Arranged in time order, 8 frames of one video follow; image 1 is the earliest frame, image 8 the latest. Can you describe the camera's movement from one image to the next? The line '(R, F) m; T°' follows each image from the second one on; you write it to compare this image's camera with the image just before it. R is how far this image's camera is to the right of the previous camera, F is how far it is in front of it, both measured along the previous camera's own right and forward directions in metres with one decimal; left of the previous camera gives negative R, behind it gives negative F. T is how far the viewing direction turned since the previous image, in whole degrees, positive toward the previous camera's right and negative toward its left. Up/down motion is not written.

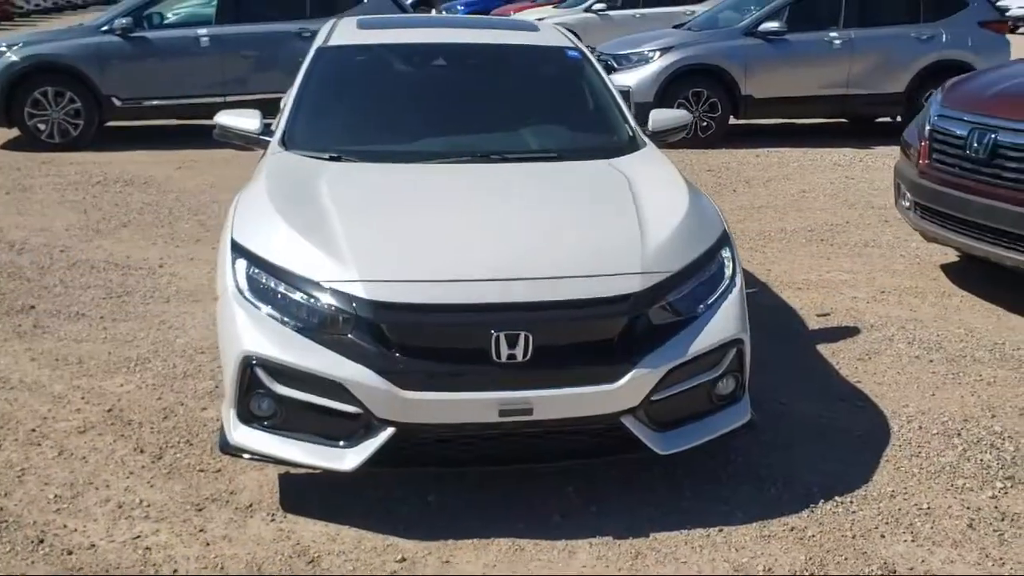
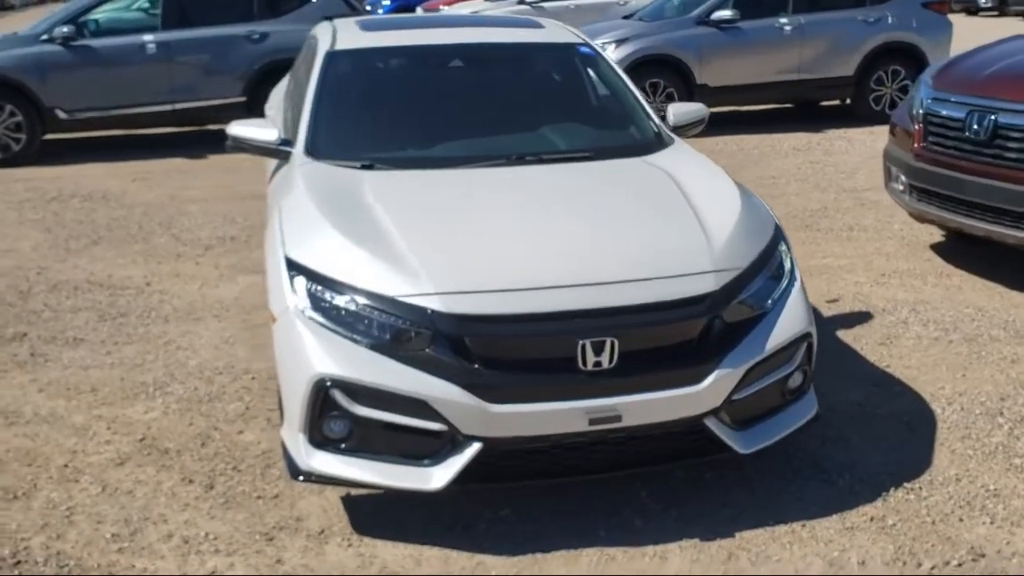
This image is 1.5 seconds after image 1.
(-0.5, +0.1) m; +4°
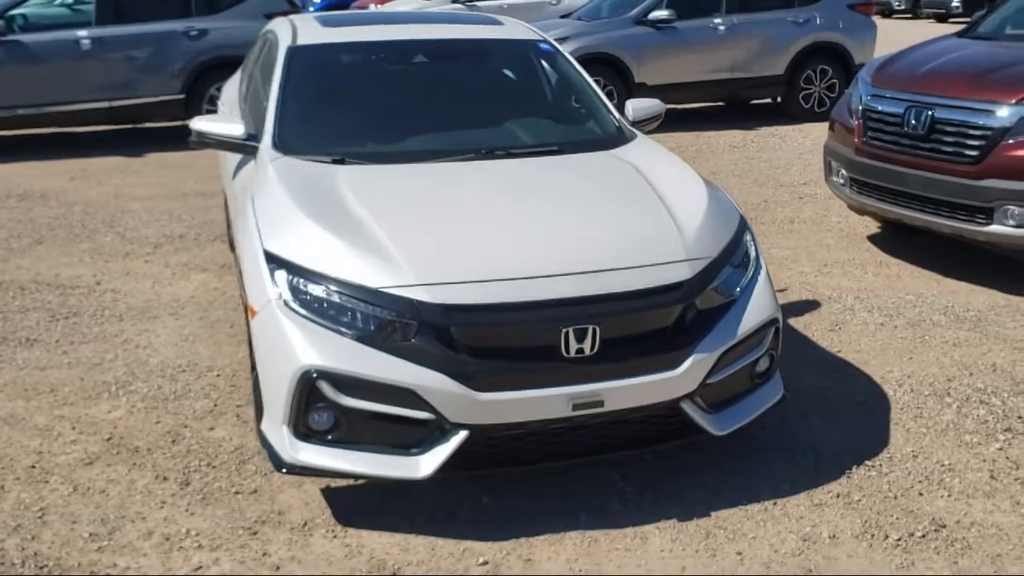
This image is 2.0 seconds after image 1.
(-0.2, -0.1) m; +4°
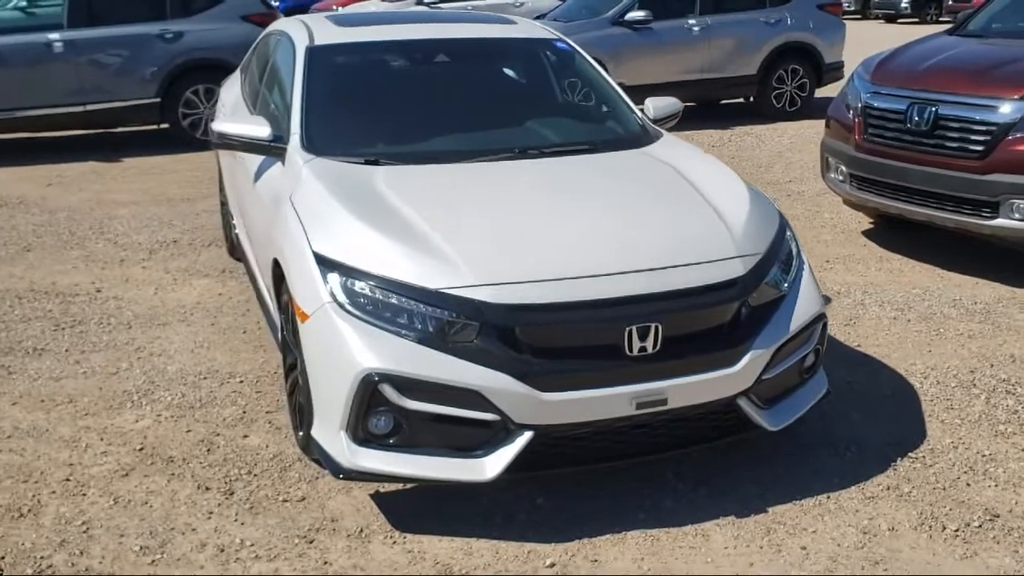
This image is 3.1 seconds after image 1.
(-0.4, 0.0) m; +3°
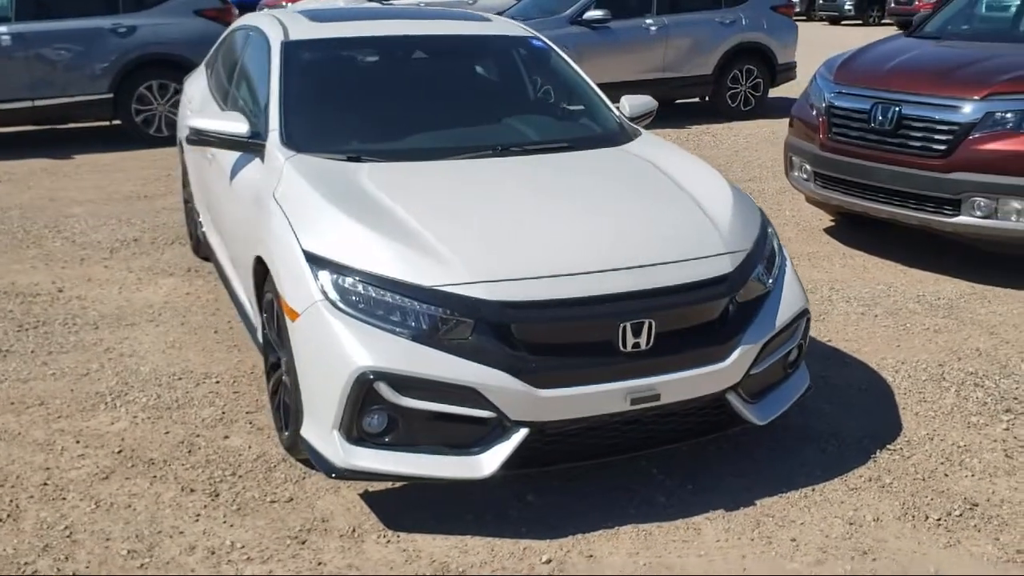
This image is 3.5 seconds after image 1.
(-0.2, 0.0) m; +3°
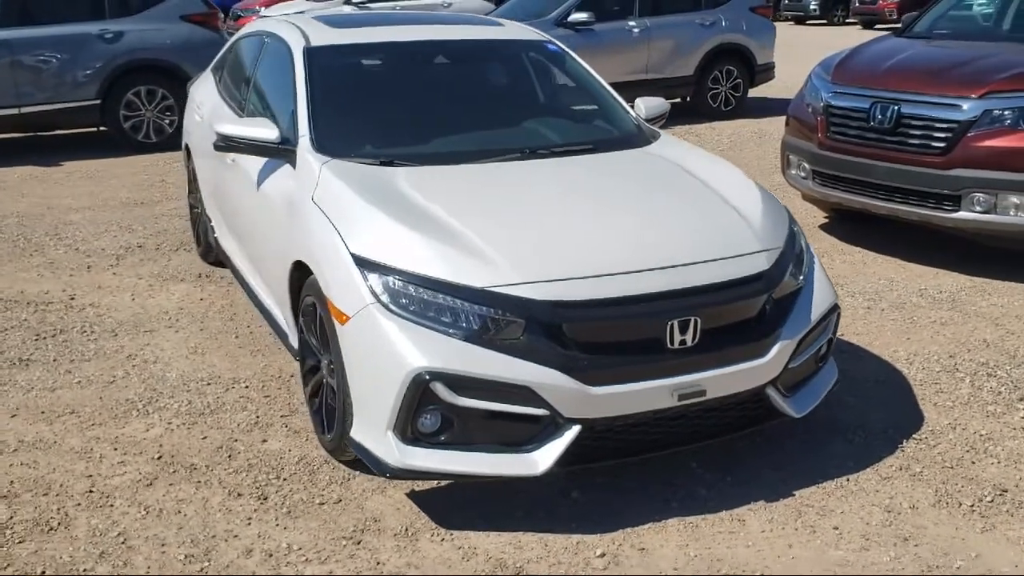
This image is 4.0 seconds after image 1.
(-0.3, -0.1) m; +2°
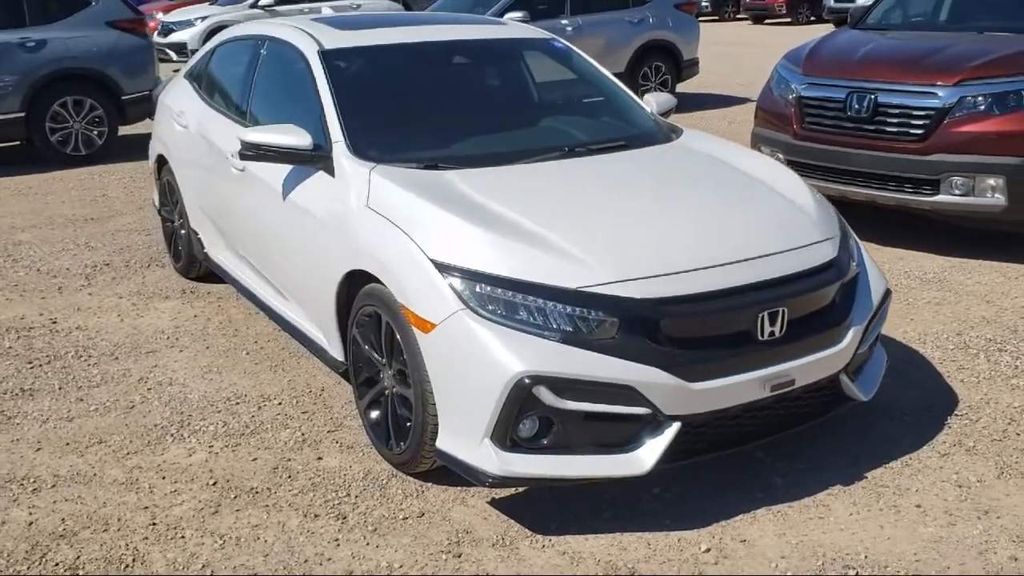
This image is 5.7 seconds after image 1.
(-0.7, +0.1) m; +6°
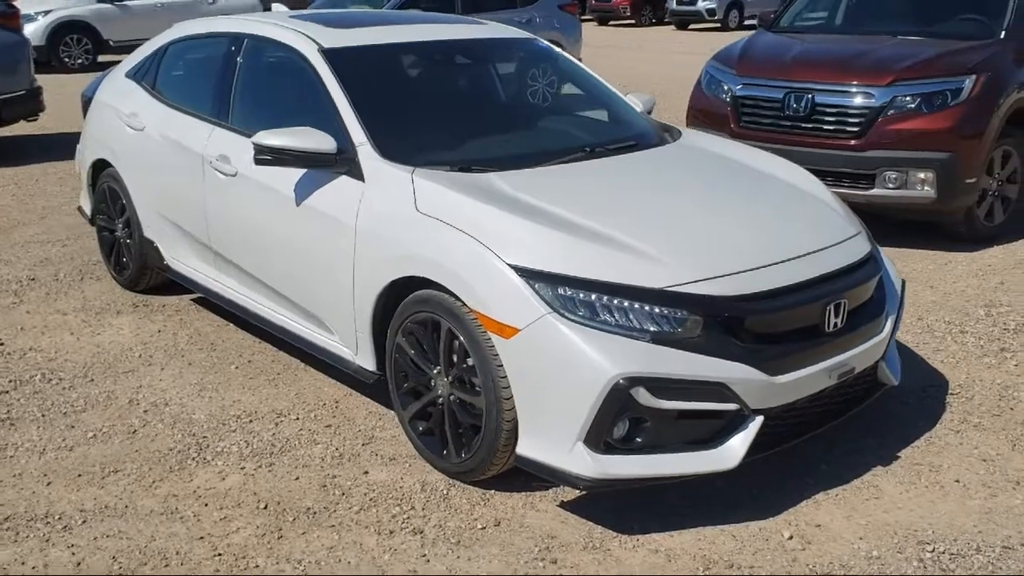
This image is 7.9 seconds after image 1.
(-0.9, +0.1) m; +10°
